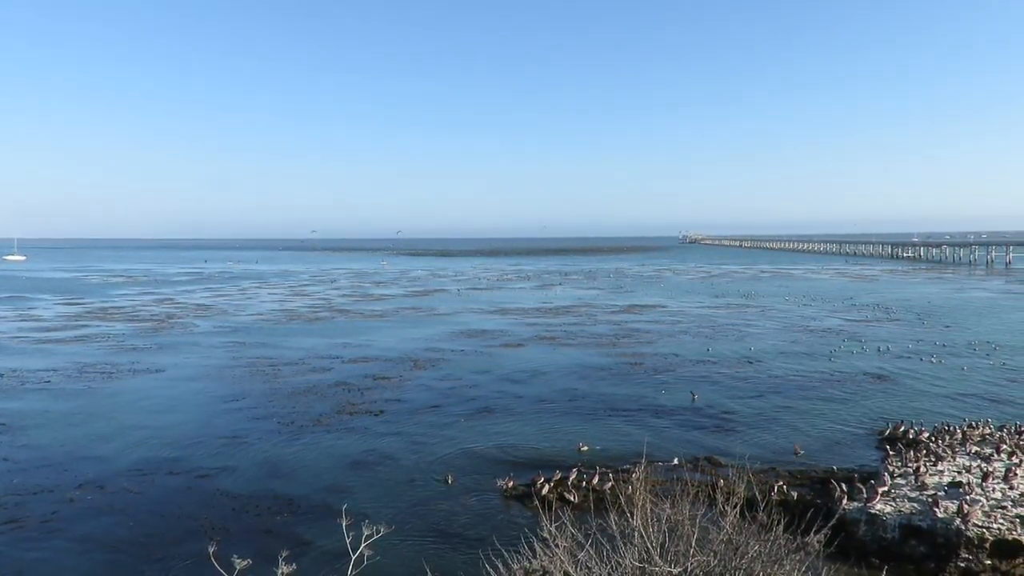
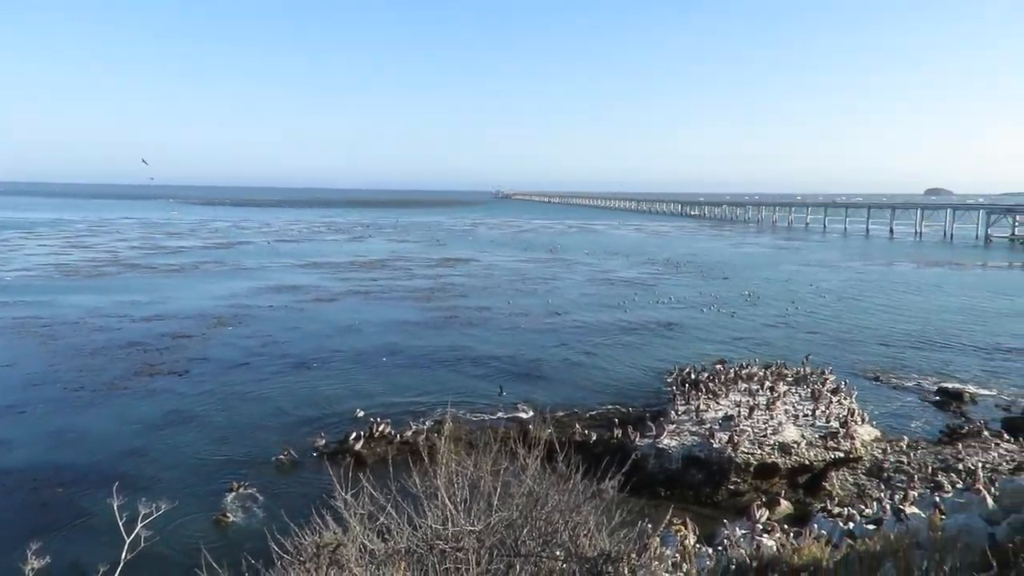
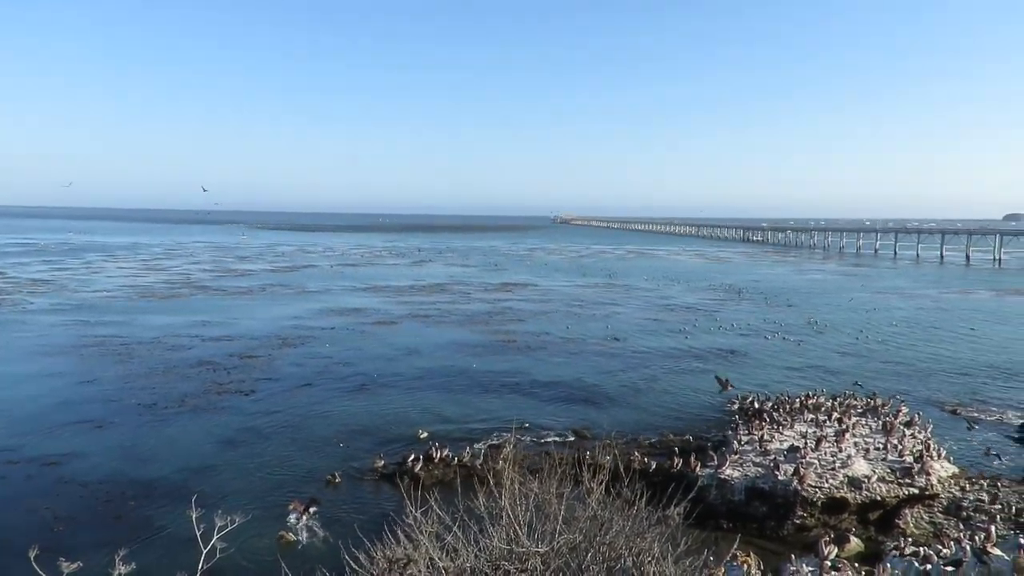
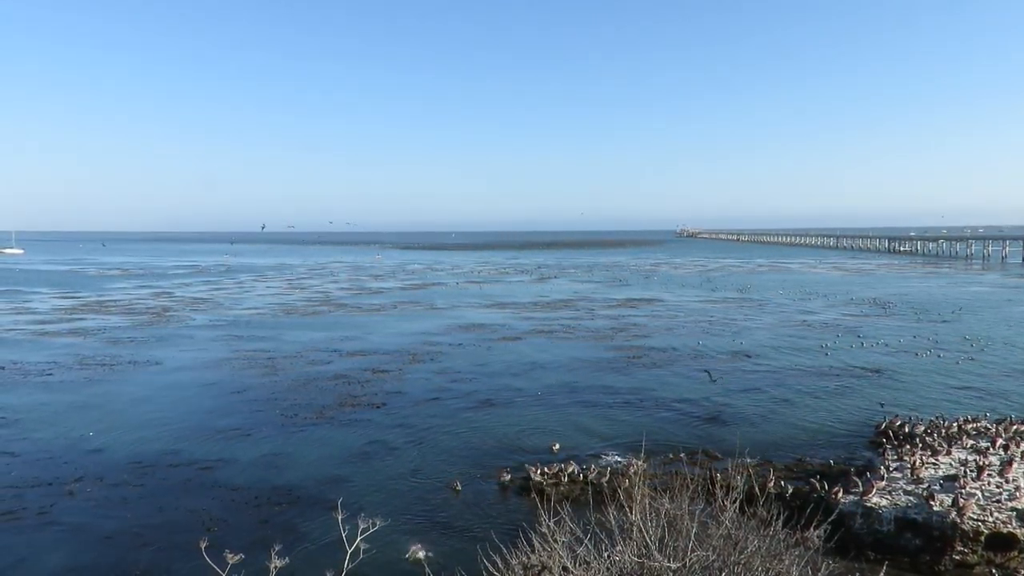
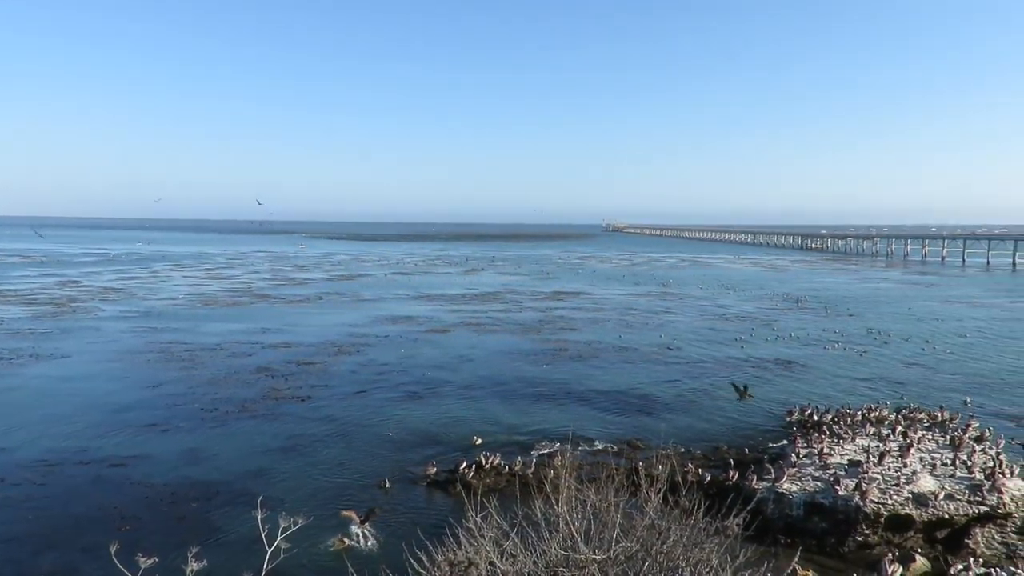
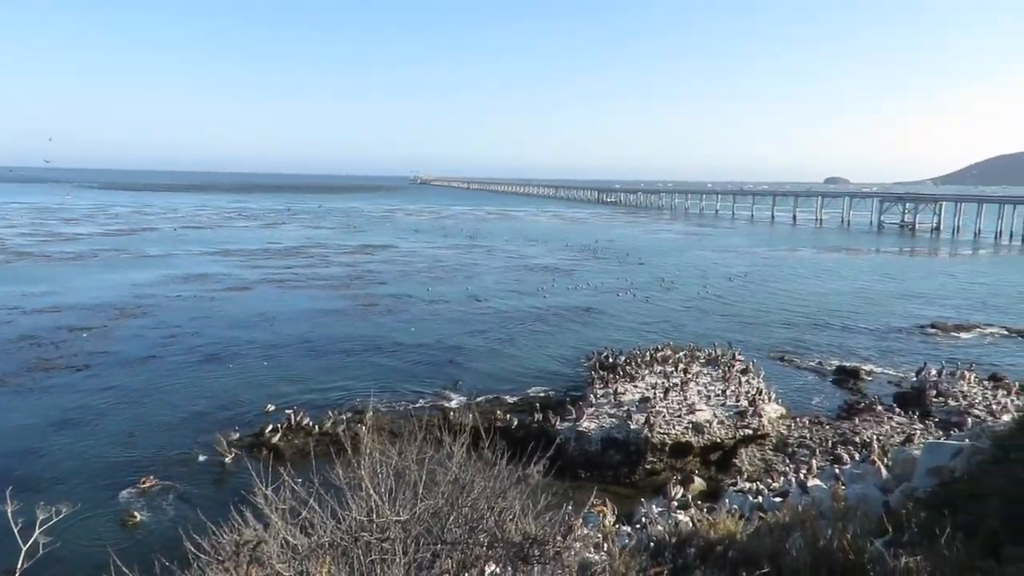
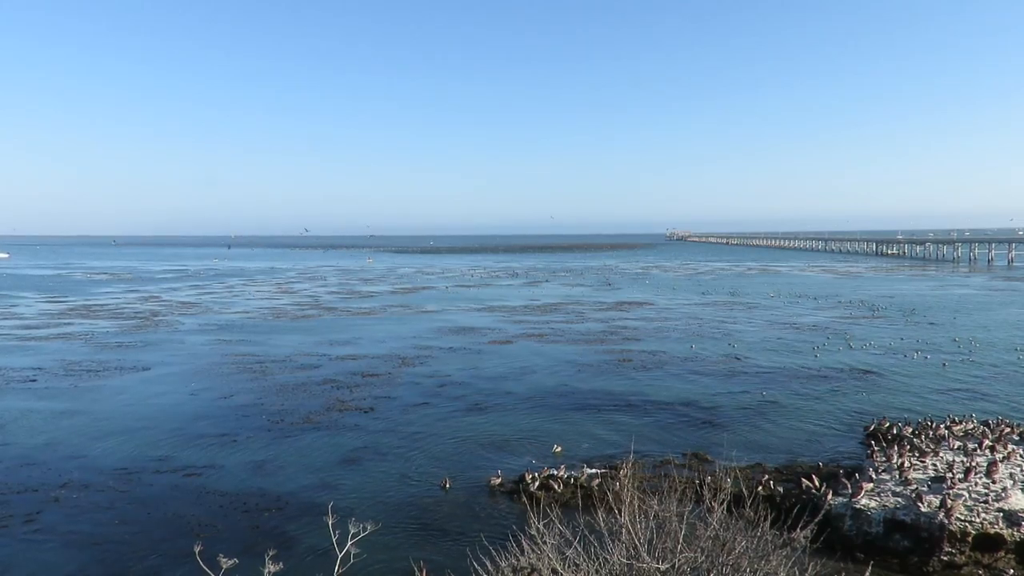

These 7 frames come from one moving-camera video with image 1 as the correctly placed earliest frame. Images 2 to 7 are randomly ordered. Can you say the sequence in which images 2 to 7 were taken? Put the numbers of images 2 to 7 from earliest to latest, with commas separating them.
7, 4, 5, 3, 2, 6
